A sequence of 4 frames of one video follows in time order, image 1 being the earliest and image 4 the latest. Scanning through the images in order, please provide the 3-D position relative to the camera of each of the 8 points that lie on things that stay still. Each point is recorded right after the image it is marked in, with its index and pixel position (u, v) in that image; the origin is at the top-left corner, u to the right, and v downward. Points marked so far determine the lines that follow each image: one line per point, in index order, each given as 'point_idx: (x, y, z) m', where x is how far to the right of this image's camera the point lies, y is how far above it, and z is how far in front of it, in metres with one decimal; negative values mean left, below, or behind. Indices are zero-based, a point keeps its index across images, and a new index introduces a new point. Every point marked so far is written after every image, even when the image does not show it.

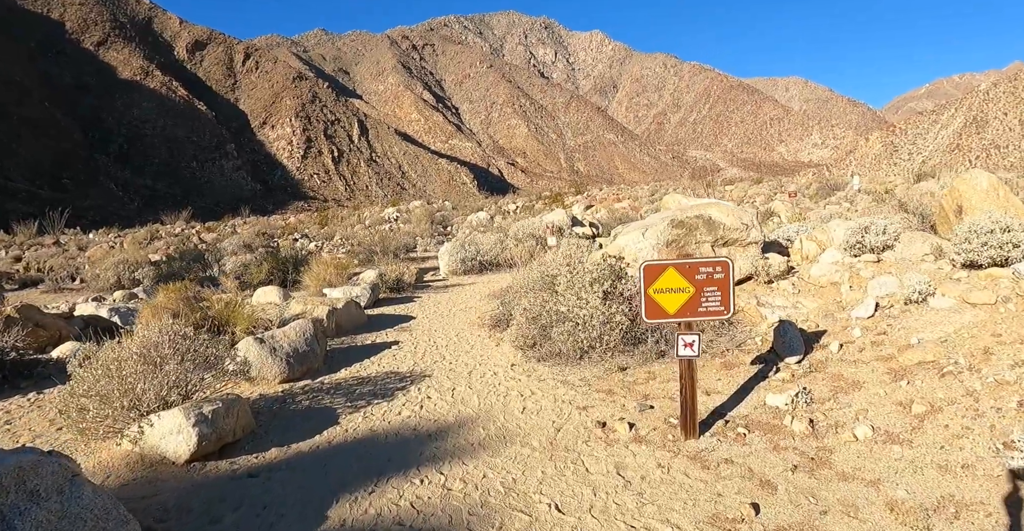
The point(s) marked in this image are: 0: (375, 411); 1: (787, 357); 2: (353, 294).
0: (-0.9, -1.0, +4.2) m
1: (+1.9, -0.6, +4.4) m
2: (-2.1, -0.4, +8.3) m
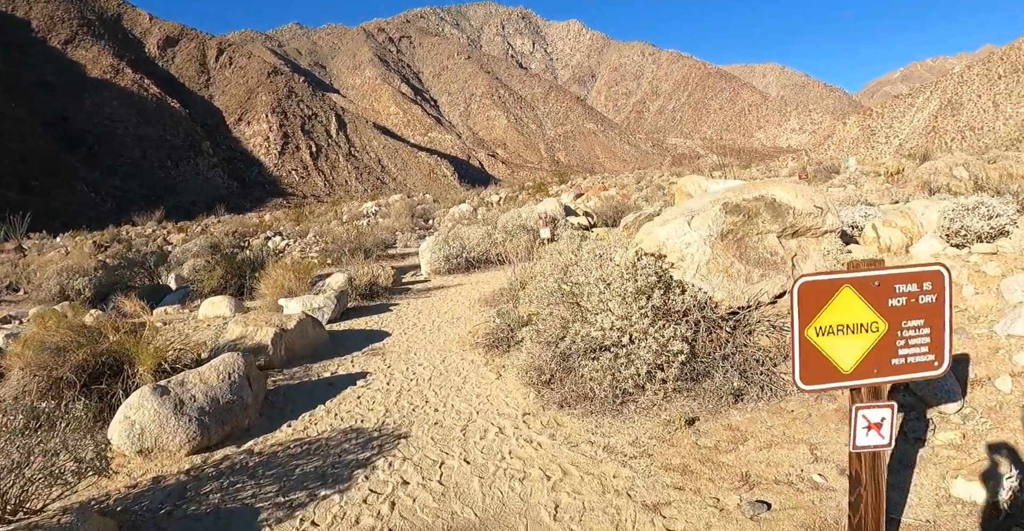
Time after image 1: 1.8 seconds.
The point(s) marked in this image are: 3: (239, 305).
0: (-0.8, -1.0, +2.7) m
1: (+2.0, -0.6, +3.0) m
2: (-2.1, -0.5, +6.7) m
3: (-3.4, -0.5, +7.9) m
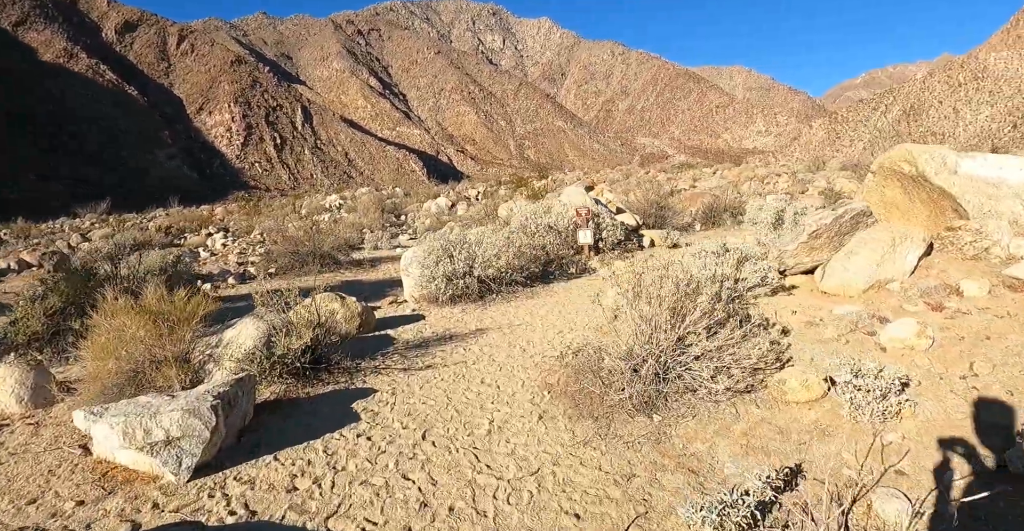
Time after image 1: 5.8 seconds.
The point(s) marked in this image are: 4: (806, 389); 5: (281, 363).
0: (0.0, -1.3, -1.4) m
1: (+2.8, -1.0, -0.9) m
2: (-1.4, -0.7, +2.6) m
3: (-2.8, -0.7, +3.8) m
4: (+1.4, -0.6, +3.1) m
5: (-1.3, -0.6, +3.7) m
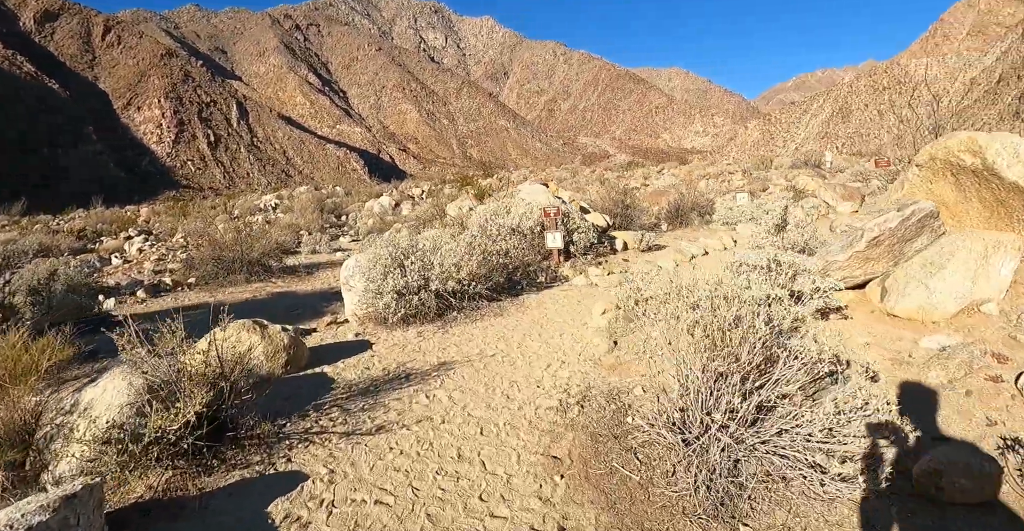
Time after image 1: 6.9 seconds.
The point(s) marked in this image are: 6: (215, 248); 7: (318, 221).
0: (+0.4, -1.4, -2.4) m
1: (+3.1, -1.0, -1.7) m
2: (-1.4, -0.9, +1.5) m
3: (-2.8, -0.8, +2.5) m
4: (+1.4, -0.7, +2.1) m
5: (-1.4, -0.7, +2.5) m
6: (-3.6, +0.1, +7.6) m
7: (-3.3, +0.8, +11.1) m
